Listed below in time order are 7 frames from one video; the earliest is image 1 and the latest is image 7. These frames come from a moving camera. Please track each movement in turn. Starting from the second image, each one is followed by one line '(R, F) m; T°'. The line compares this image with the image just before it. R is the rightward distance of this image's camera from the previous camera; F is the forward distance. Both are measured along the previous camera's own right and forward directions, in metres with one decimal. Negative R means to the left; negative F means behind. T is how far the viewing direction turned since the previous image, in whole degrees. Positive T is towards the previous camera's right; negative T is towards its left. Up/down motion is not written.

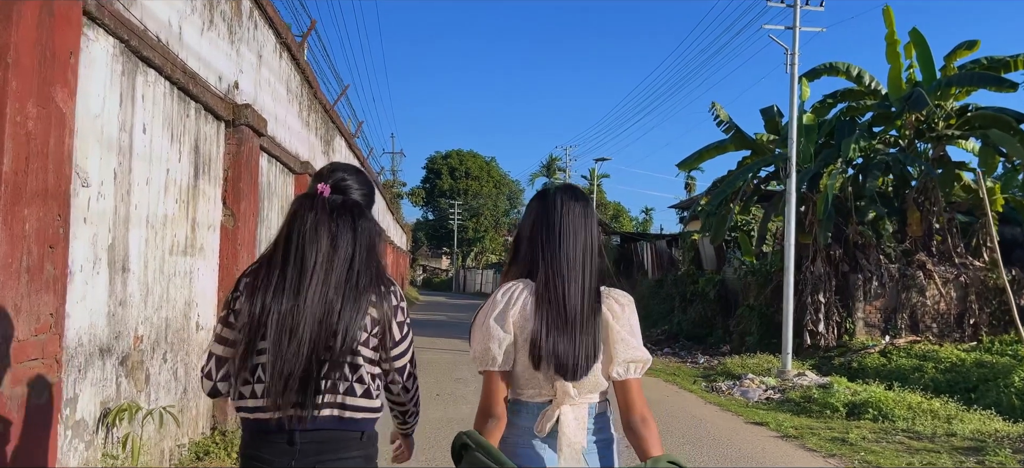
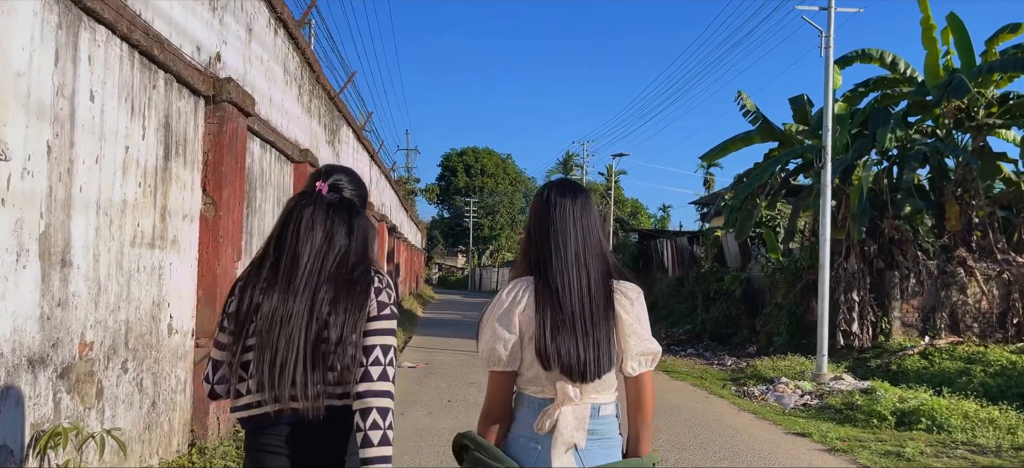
(0.0, +0.7) m; -1°
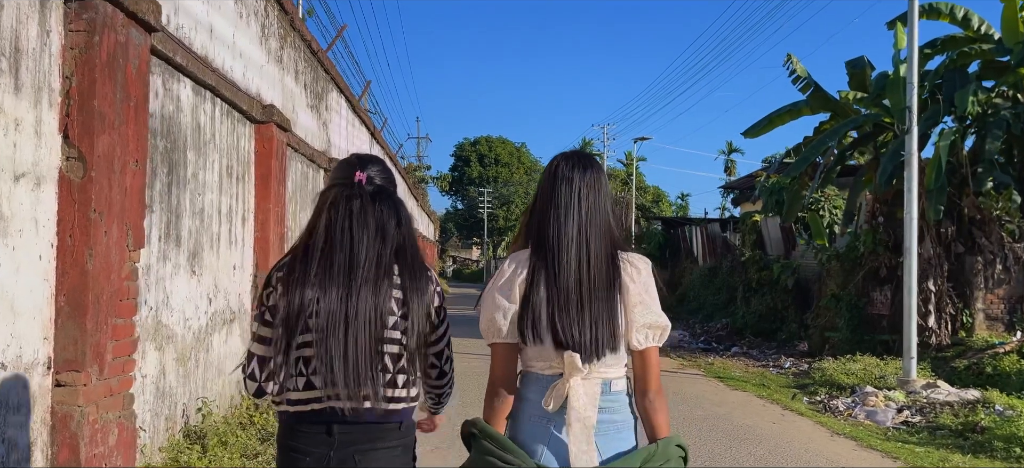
(-0.1, +1.8) m; -1°
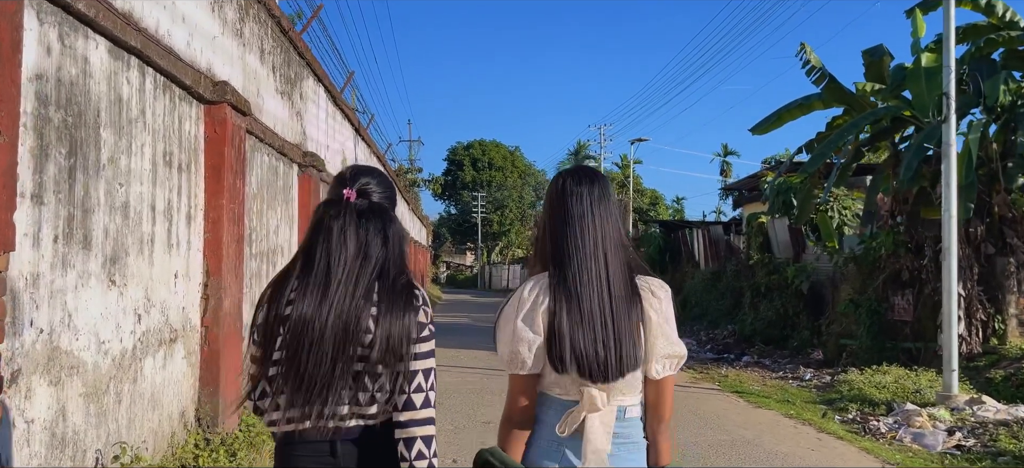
(0.0, +0.9) m; 0°
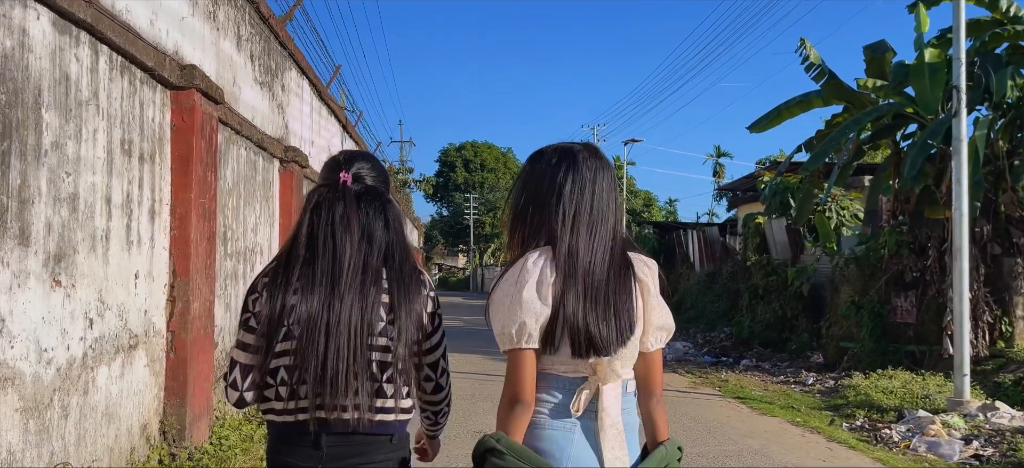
(0.0, +0.4) m; +1°
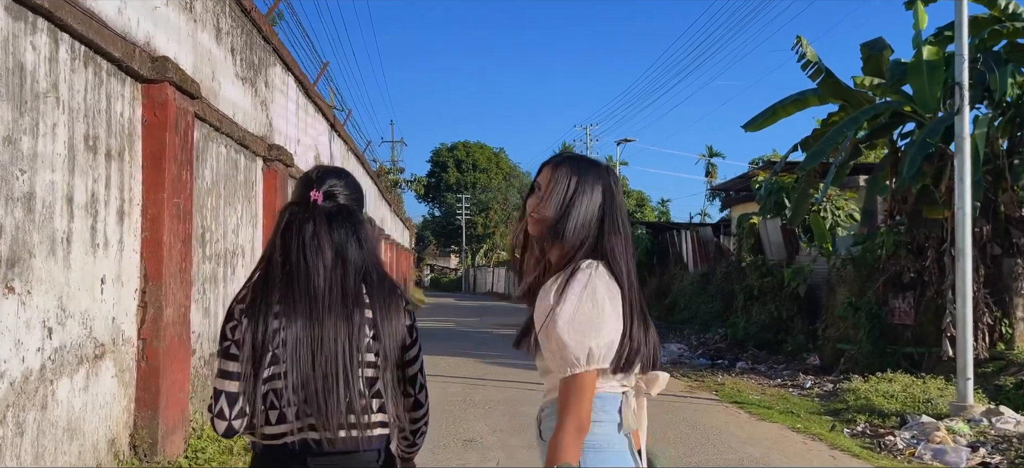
(0.0, +0.2) m; +1°
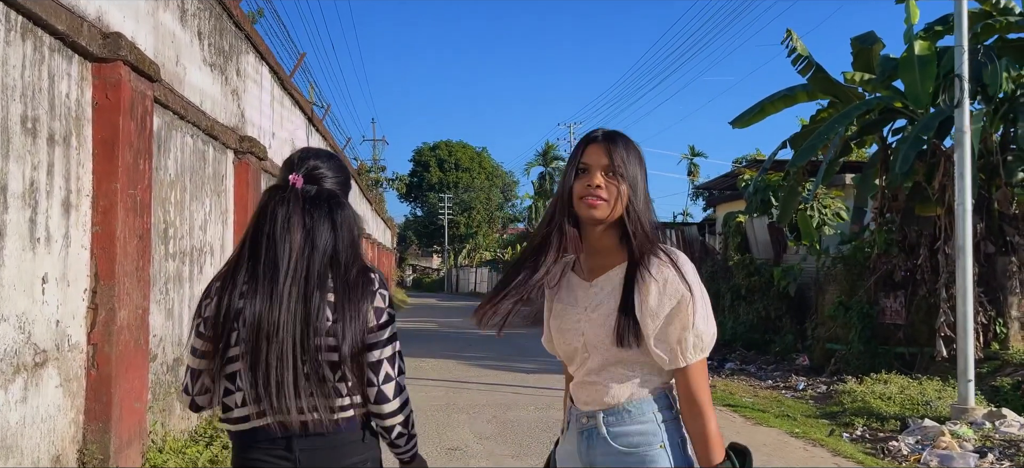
(0.0, +0.3) m; +1°
